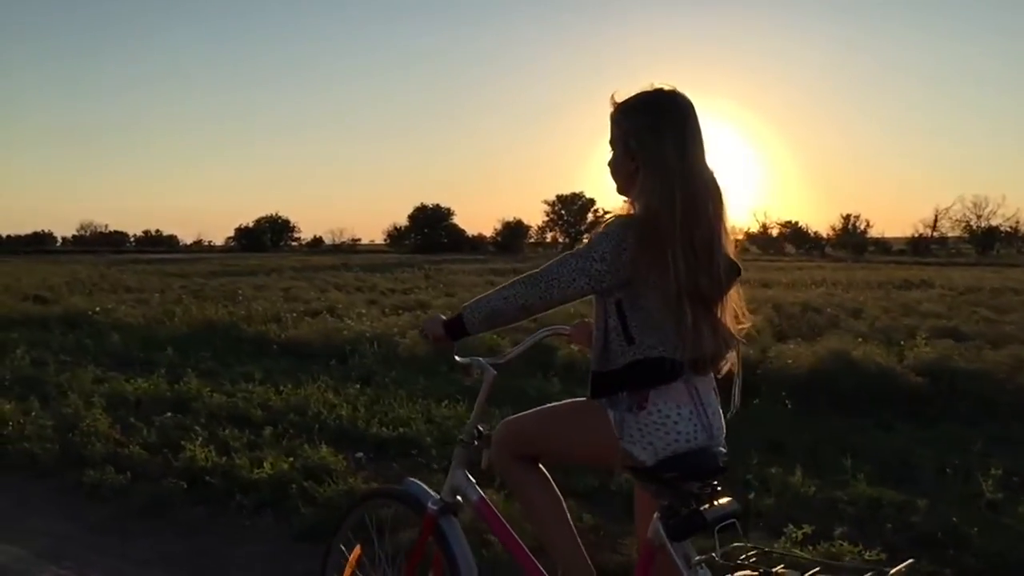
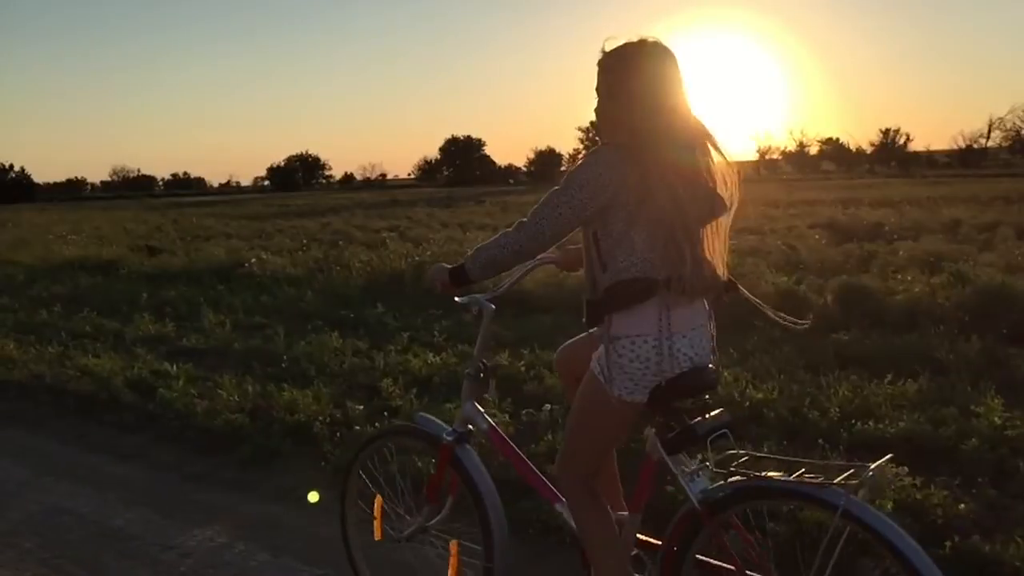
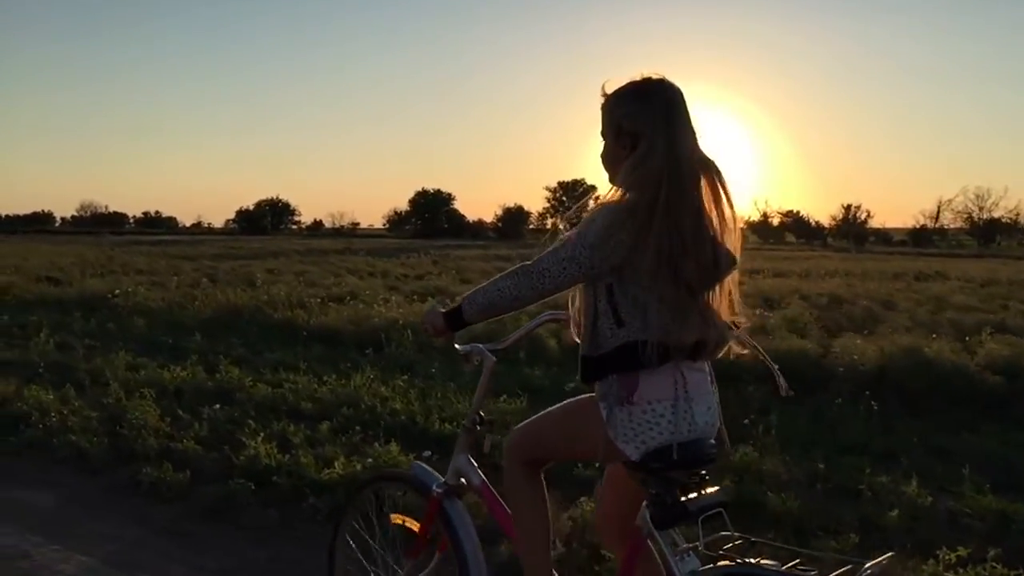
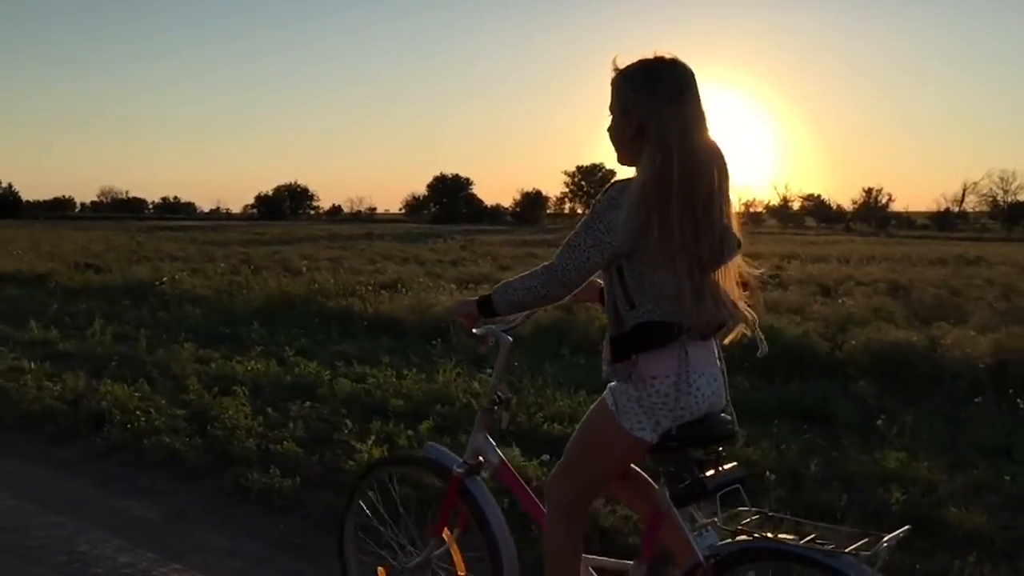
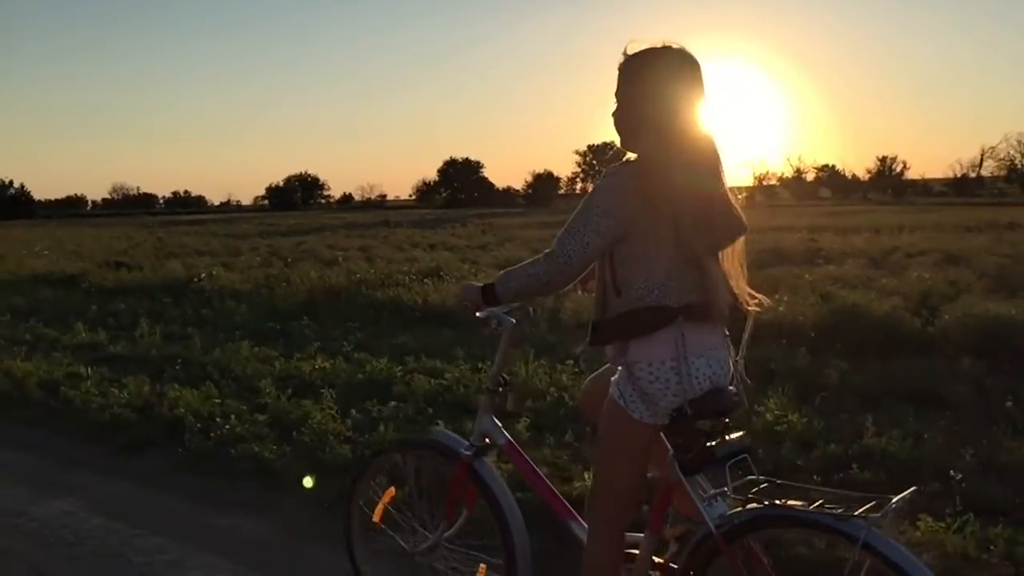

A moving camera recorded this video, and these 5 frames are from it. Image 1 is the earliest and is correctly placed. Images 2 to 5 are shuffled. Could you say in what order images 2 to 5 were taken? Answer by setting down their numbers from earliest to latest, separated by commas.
3, 4, 5, 2
